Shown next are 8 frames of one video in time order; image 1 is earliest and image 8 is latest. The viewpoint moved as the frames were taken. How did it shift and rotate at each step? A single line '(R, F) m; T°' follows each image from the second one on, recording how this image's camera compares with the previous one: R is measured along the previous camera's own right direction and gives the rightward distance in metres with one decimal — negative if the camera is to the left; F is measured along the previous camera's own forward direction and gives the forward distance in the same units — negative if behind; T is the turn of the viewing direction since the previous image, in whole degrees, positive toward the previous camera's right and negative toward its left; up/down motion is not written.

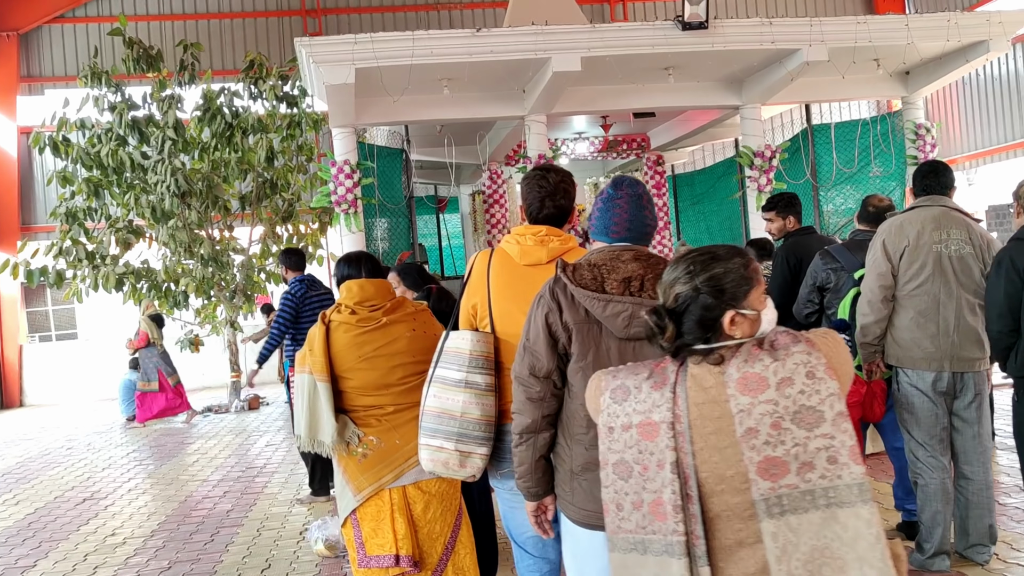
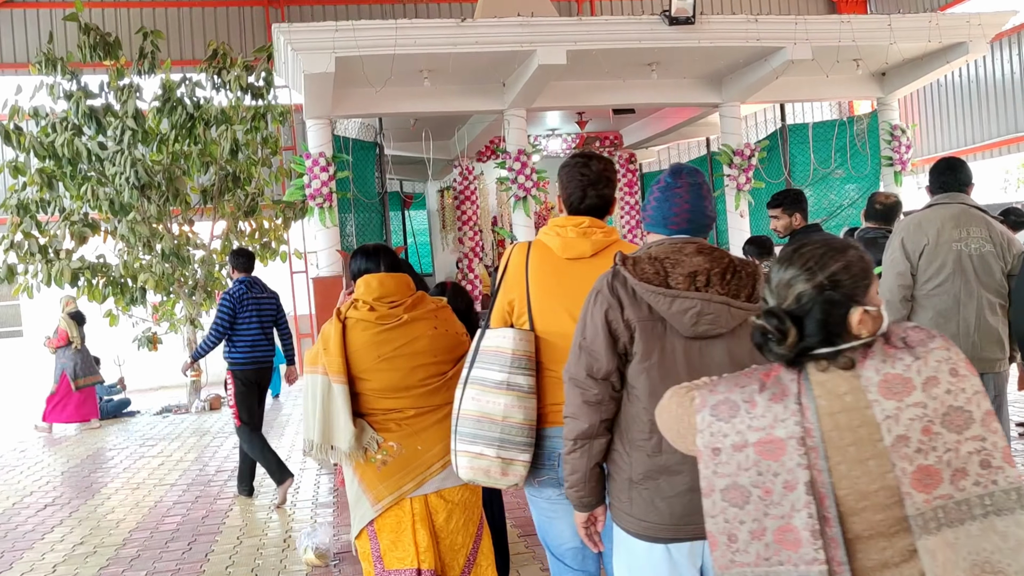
(-0.2, +0.1) m; +3°
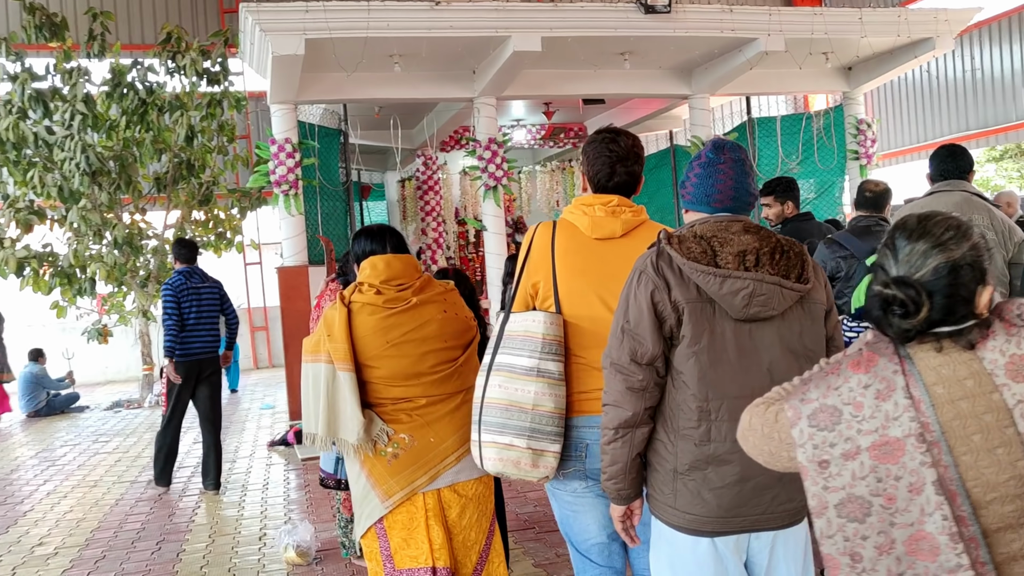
(-0.2, +0.1) m; +3°
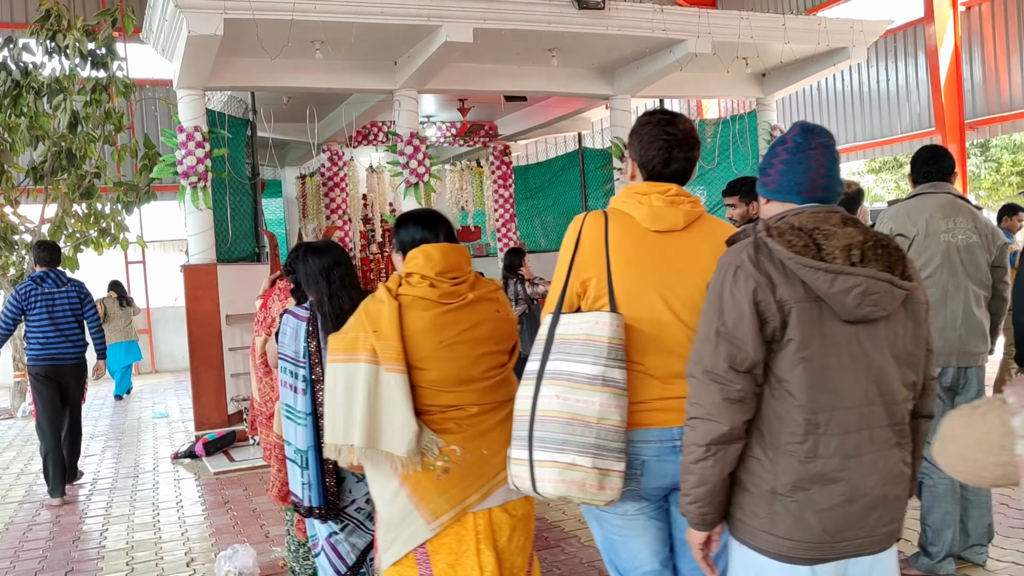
(-0.3, +0.3) m; +8°
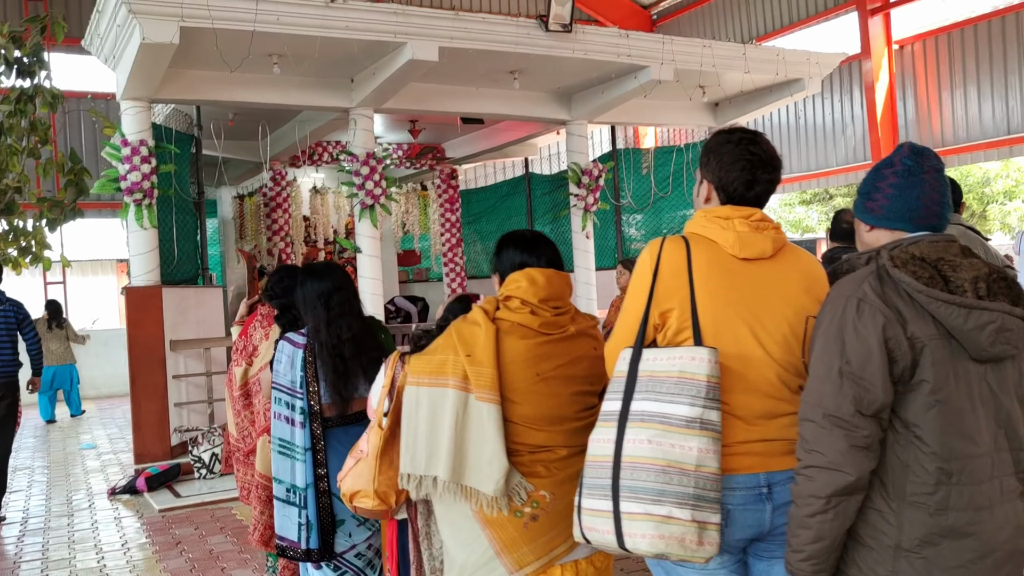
(-0.3, +0.2) m; +5°
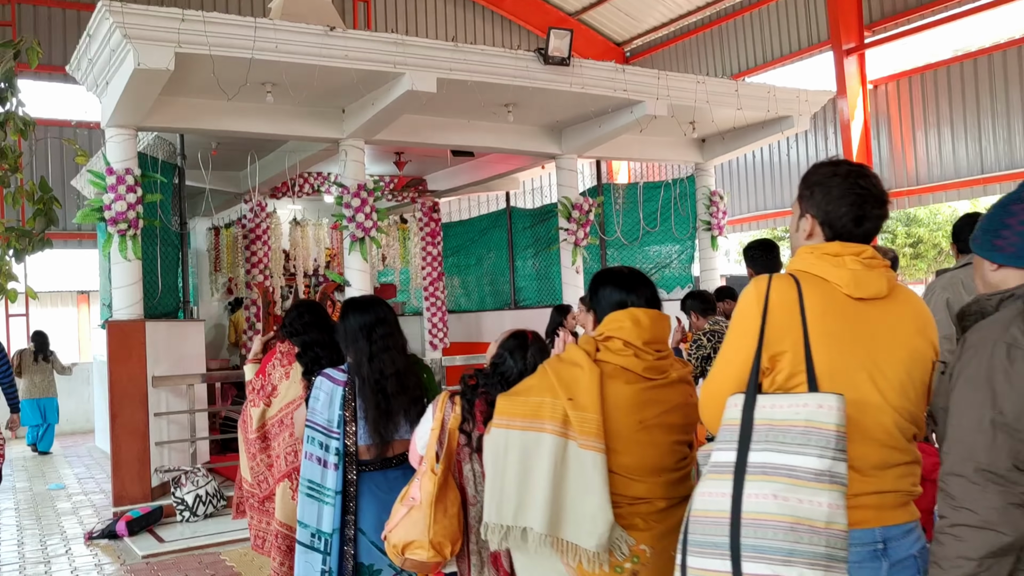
(-0.2, +0.1) m; +3°
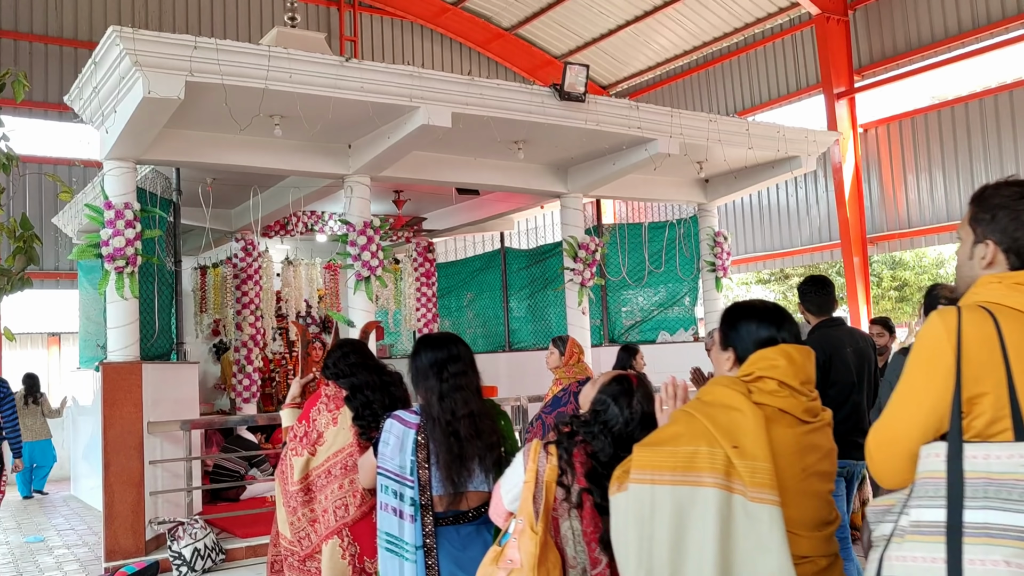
(-0.3, +0.2) m; +2°
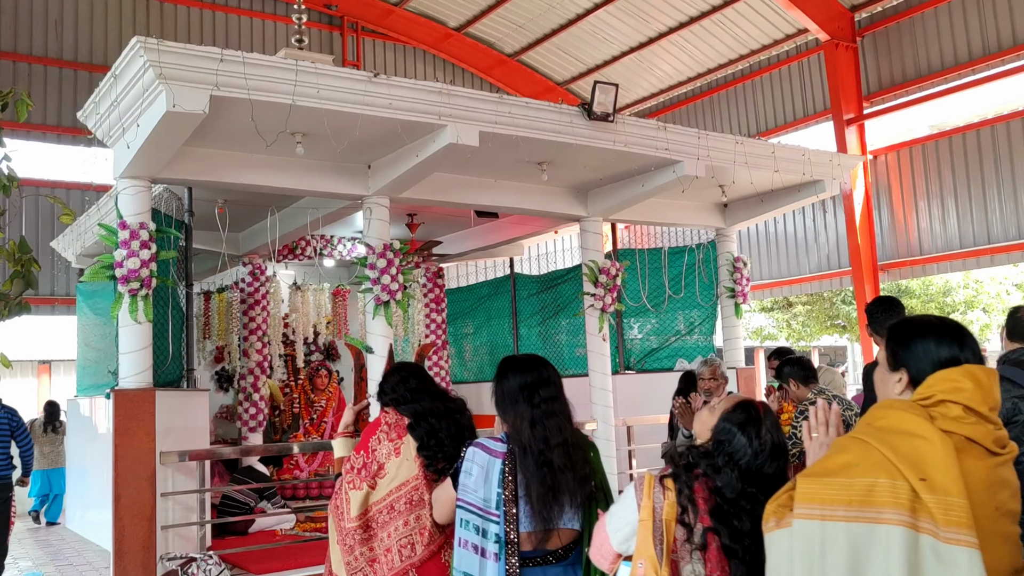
(-0.2, +0.2) m; +1°
